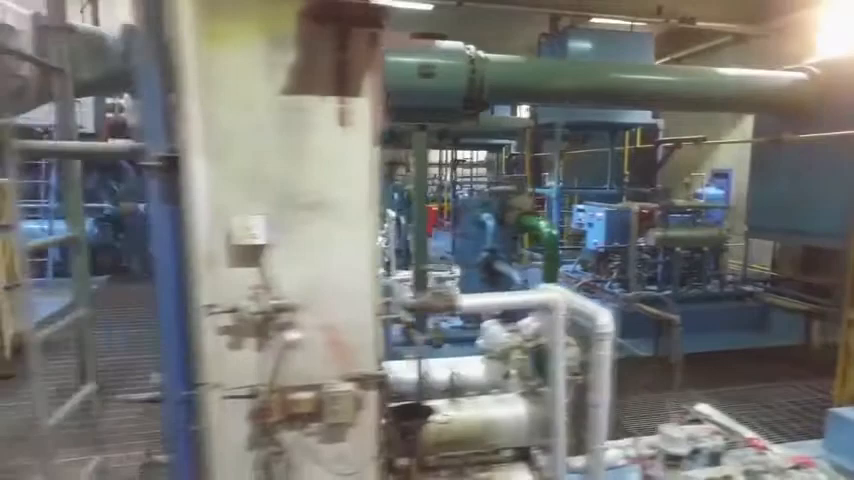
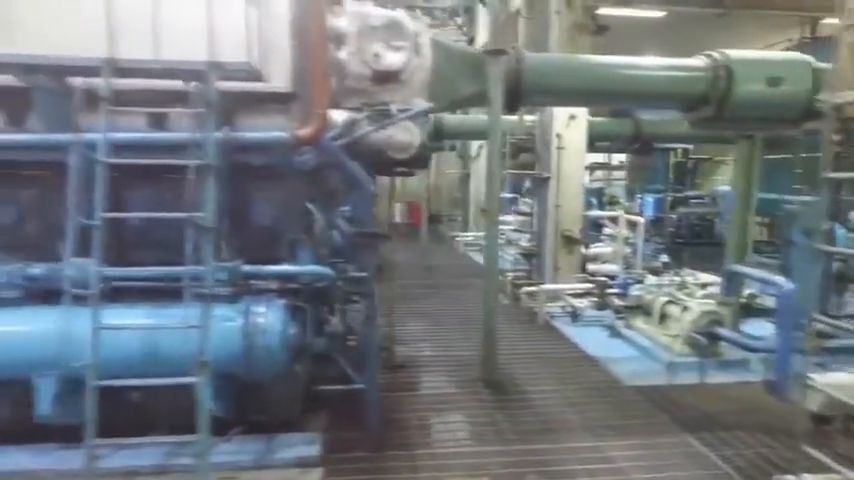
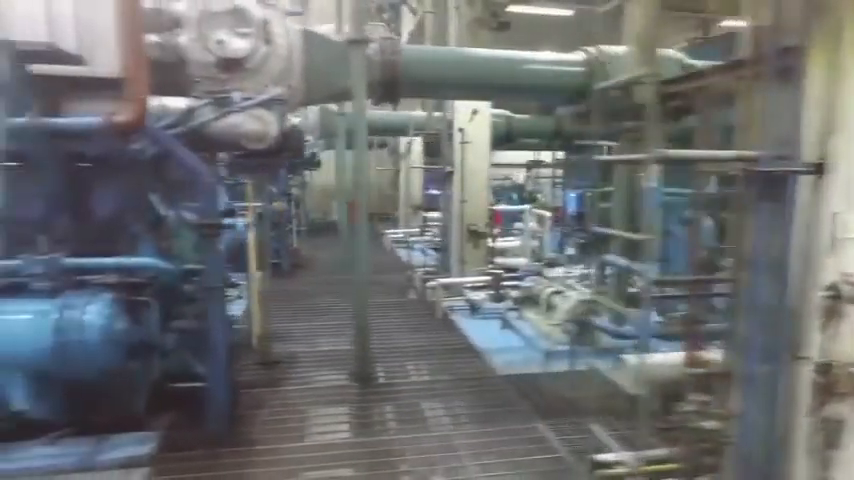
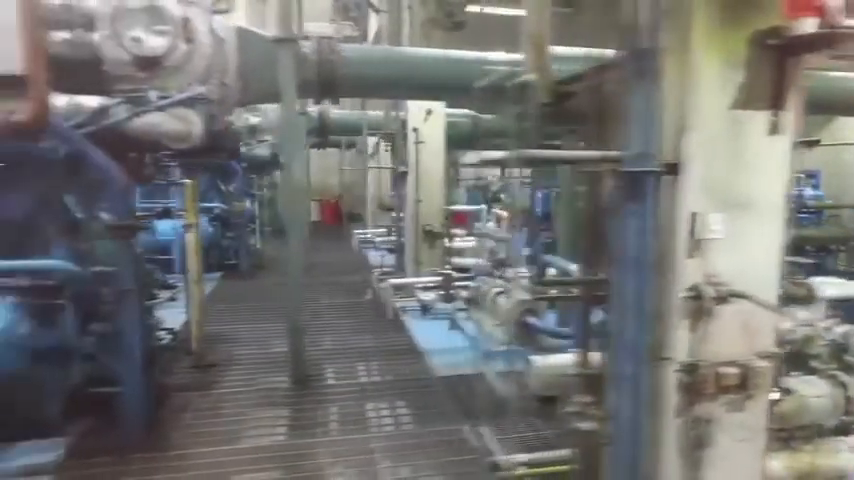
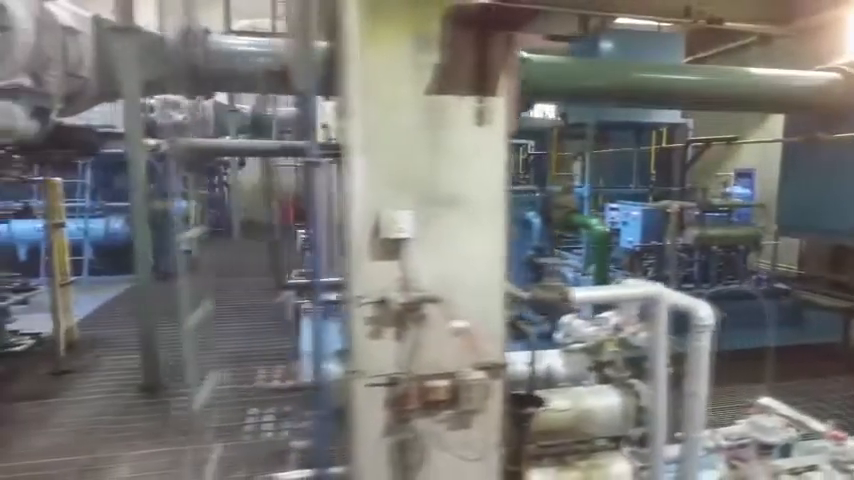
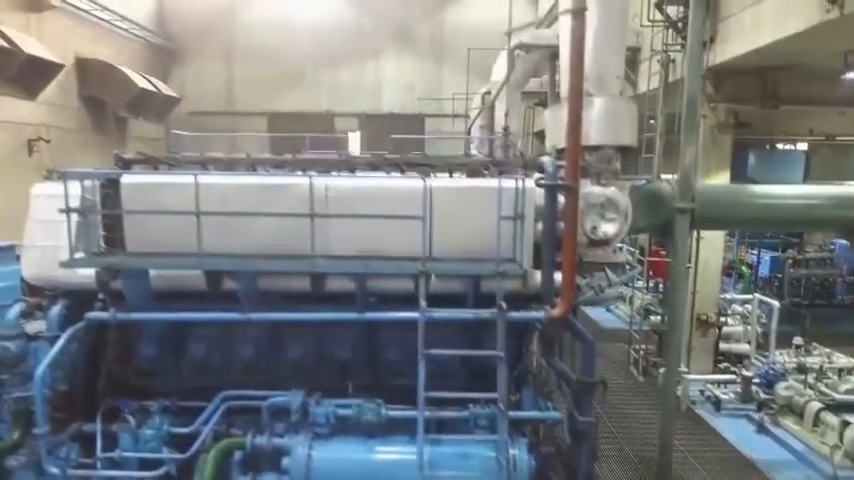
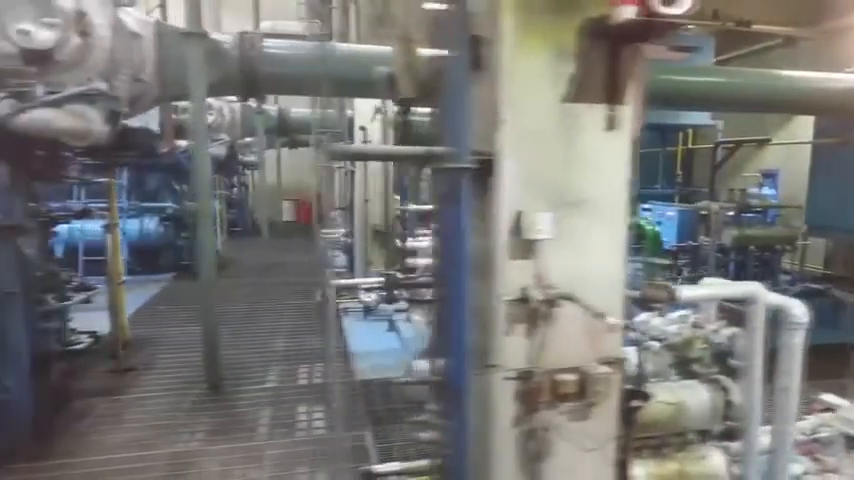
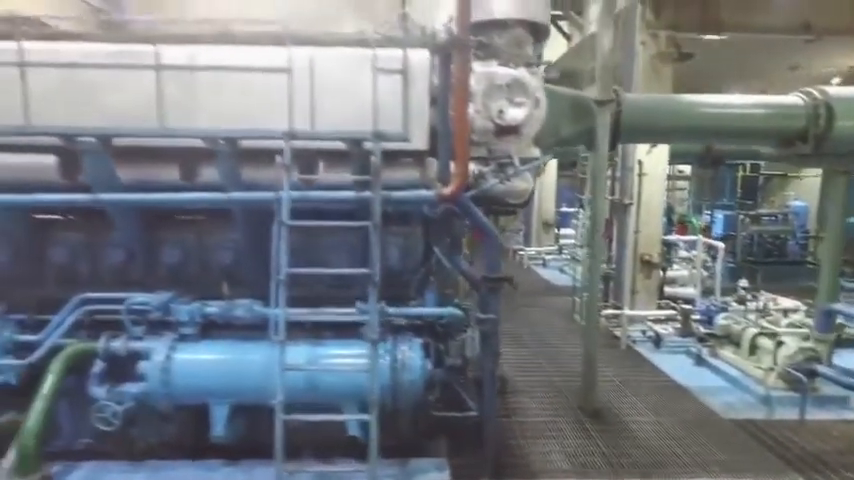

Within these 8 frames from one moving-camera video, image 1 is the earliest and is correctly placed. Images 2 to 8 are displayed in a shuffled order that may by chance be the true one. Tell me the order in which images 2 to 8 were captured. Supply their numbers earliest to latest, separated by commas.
5, 7, 4, 3, 2, 8, 6
